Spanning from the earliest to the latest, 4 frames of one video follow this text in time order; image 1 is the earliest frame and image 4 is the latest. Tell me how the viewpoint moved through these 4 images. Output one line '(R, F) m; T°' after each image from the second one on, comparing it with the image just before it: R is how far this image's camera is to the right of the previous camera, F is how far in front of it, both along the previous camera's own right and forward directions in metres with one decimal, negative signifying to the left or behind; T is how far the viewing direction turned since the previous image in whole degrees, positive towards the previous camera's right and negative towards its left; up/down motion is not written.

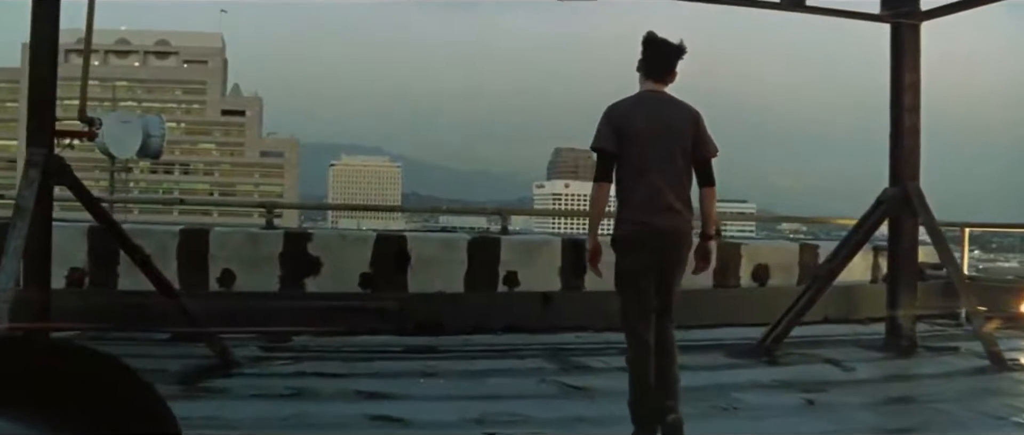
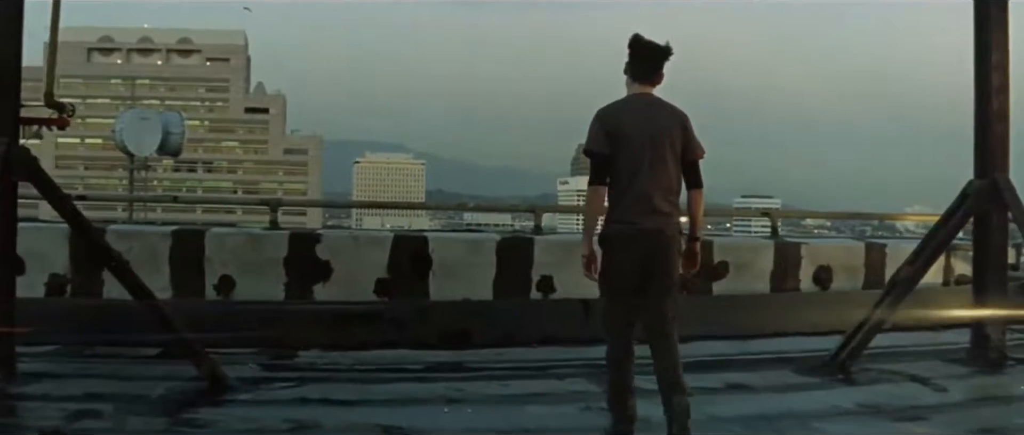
(-0.1, +1.0) m; -1°
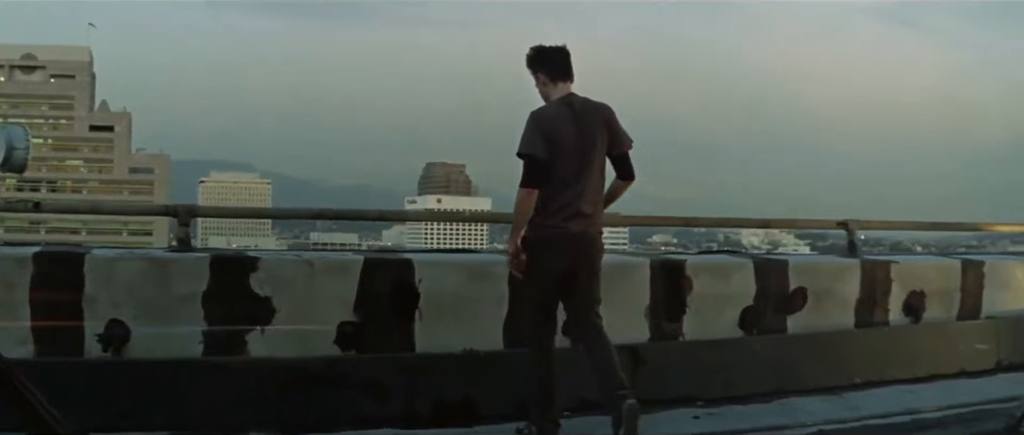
(-0.8, +2.4) m; +7°
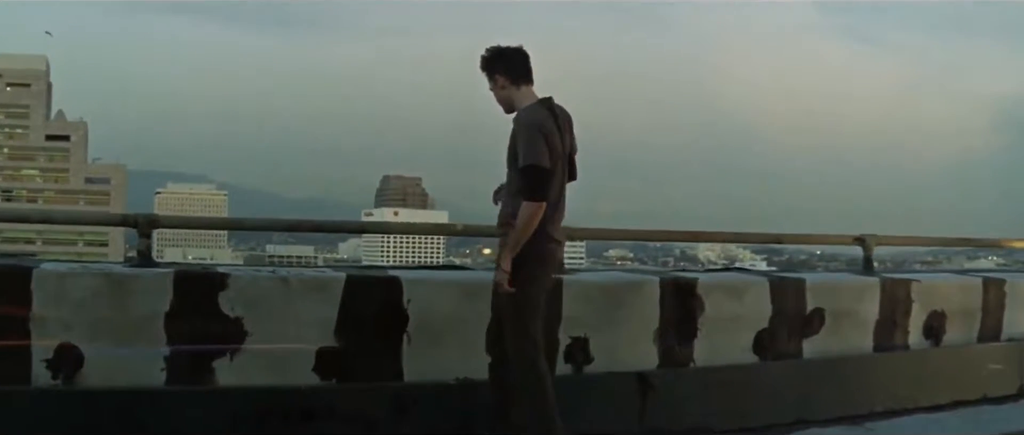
(-0.2, +0.5) m; +2°
